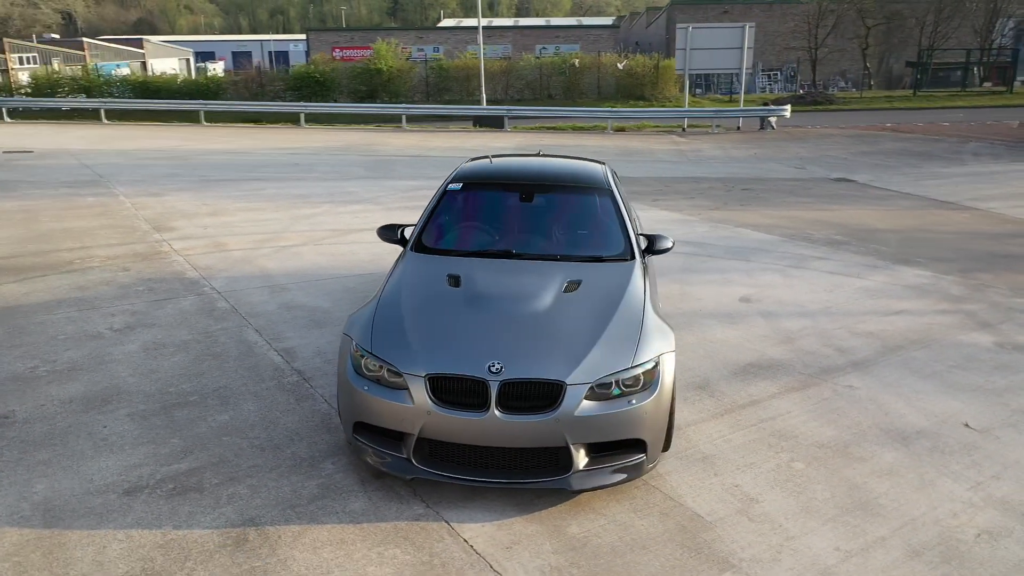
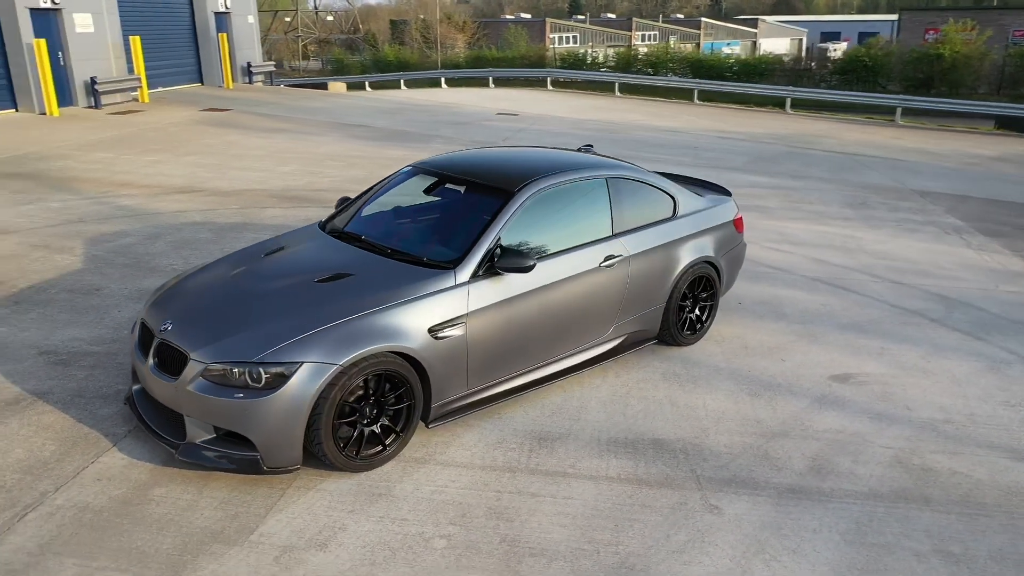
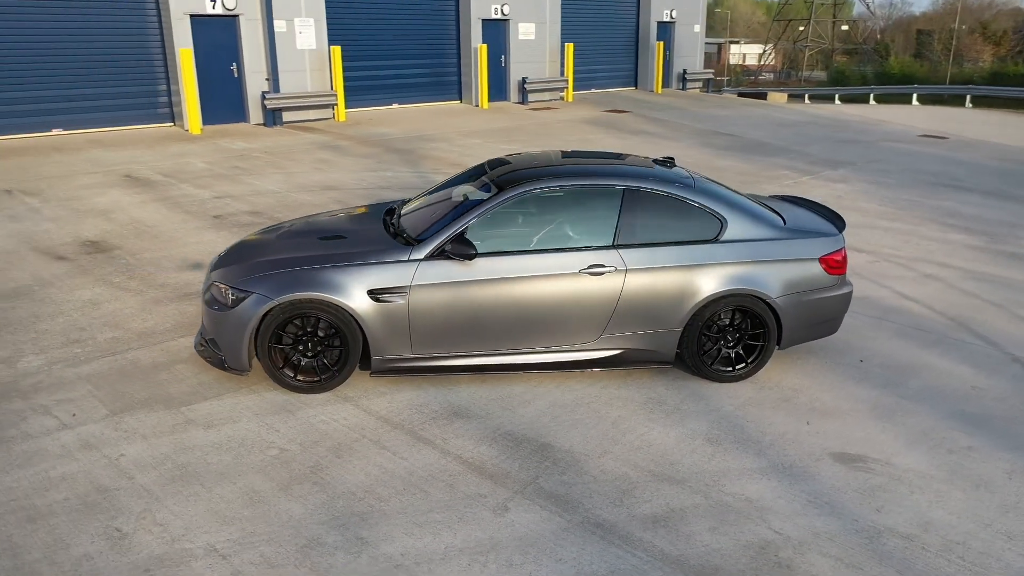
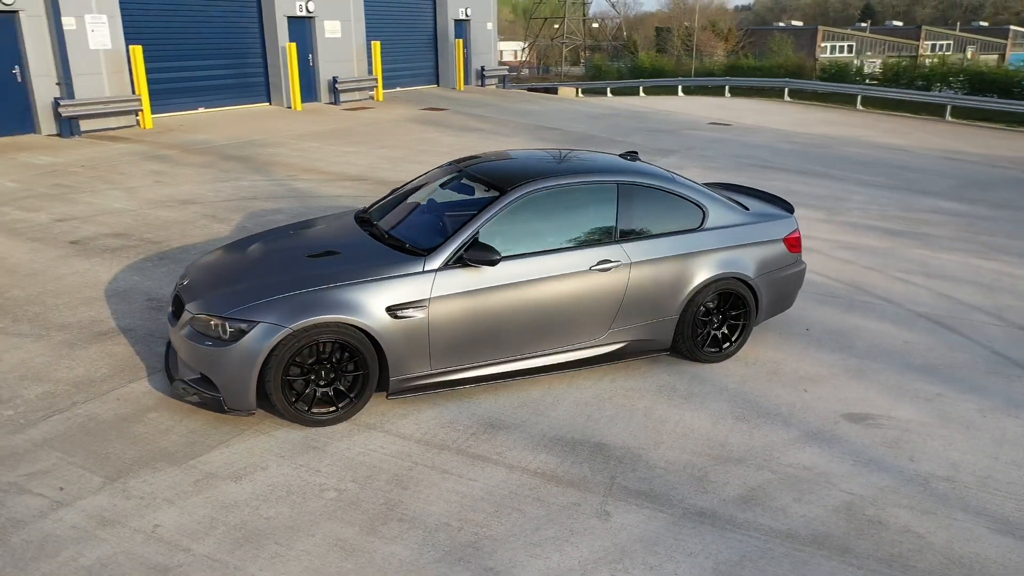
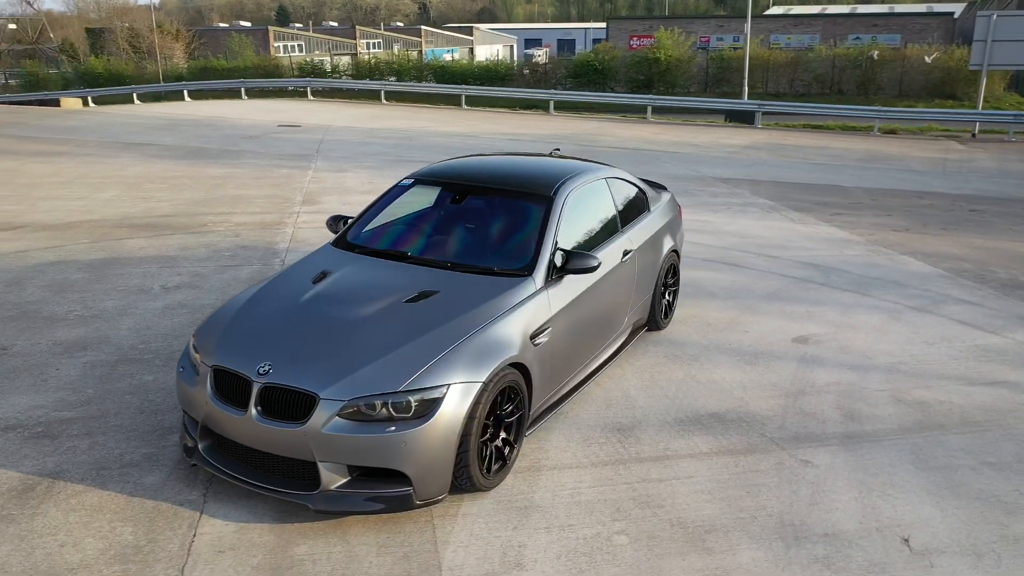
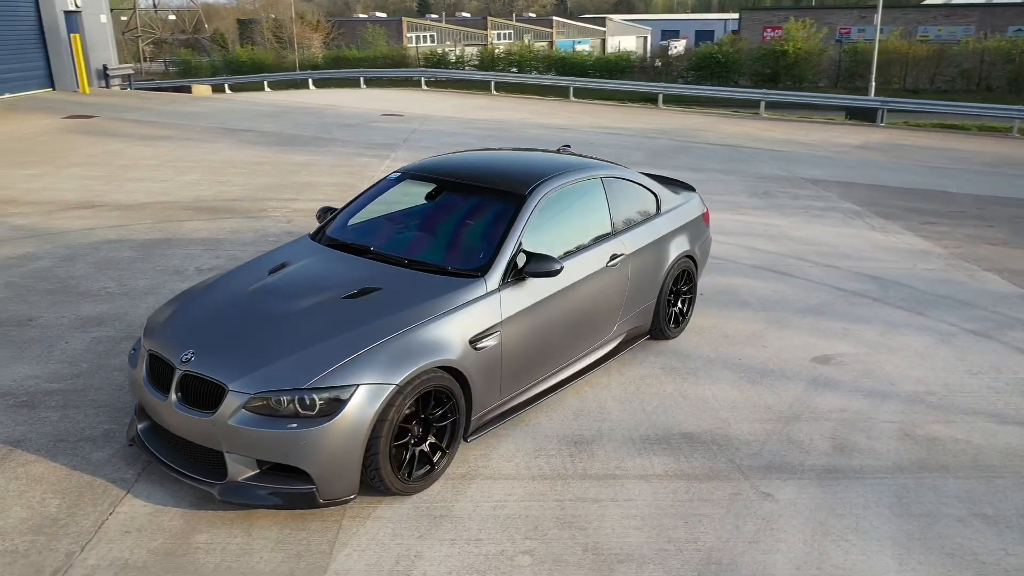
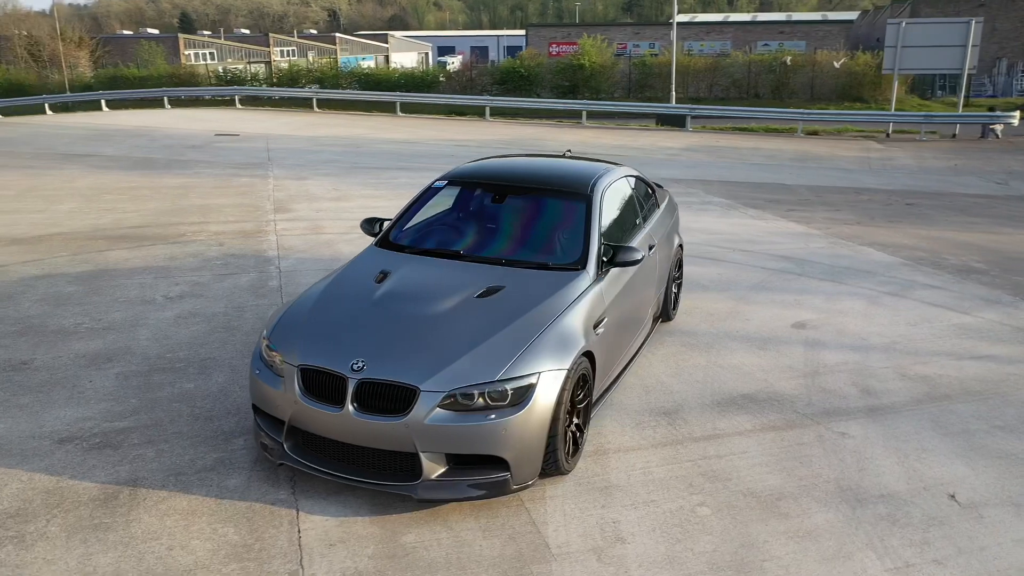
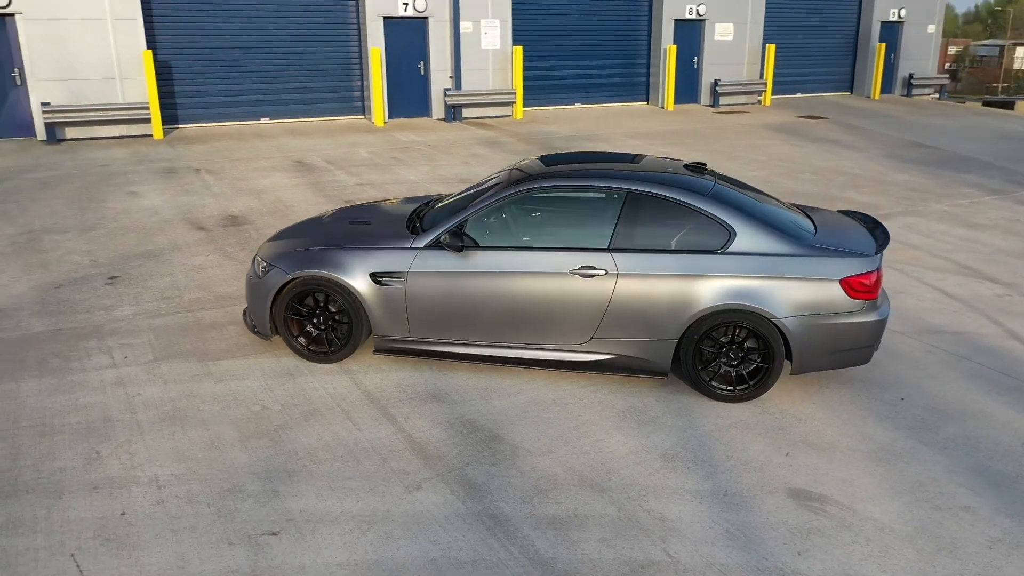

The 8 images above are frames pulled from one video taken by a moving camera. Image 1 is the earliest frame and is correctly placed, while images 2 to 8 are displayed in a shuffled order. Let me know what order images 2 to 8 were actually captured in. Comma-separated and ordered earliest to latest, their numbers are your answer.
7, 5, 6, 2, 4, 3, 8
